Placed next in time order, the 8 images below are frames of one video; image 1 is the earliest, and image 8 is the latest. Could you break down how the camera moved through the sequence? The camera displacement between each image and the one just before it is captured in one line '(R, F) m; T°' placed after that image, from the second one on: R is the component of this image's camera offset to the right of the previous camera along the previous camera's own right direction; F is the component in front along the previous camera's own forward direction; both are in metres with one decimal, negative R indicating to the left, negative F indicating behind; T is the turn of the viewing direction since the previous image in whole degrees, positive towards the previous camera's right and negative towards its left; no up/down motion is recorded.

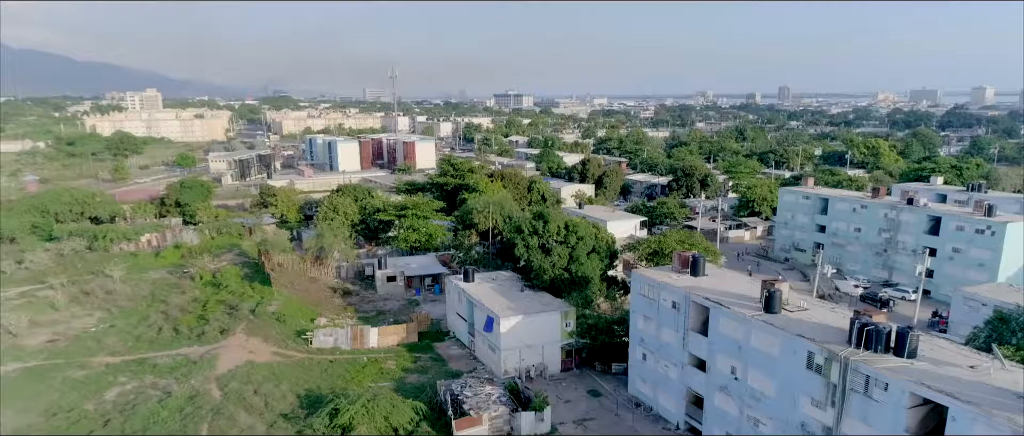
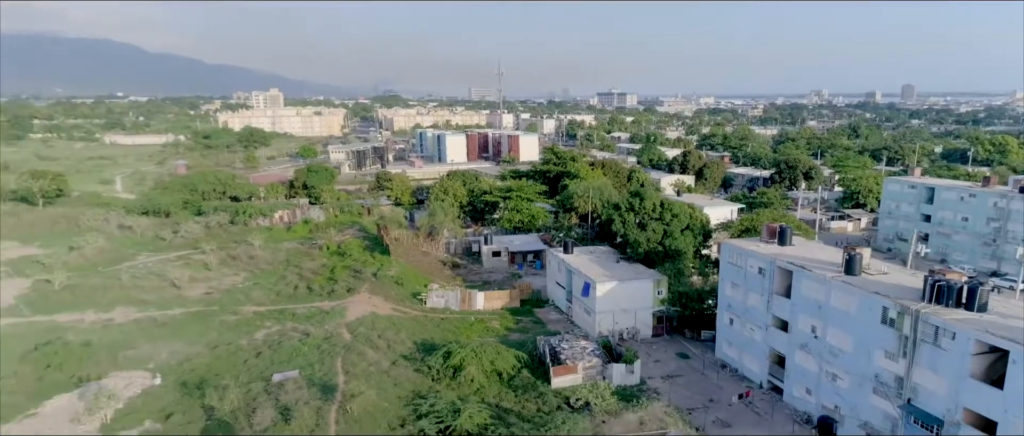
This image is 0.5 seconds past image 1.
(+0.2, -2.3) m; -8°
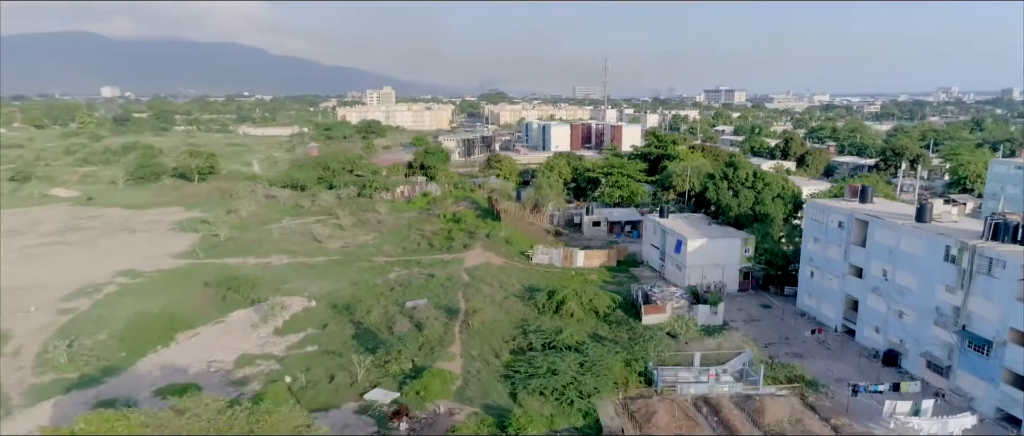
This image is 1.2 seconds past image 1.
(+0.1, -3.5) m; -8°
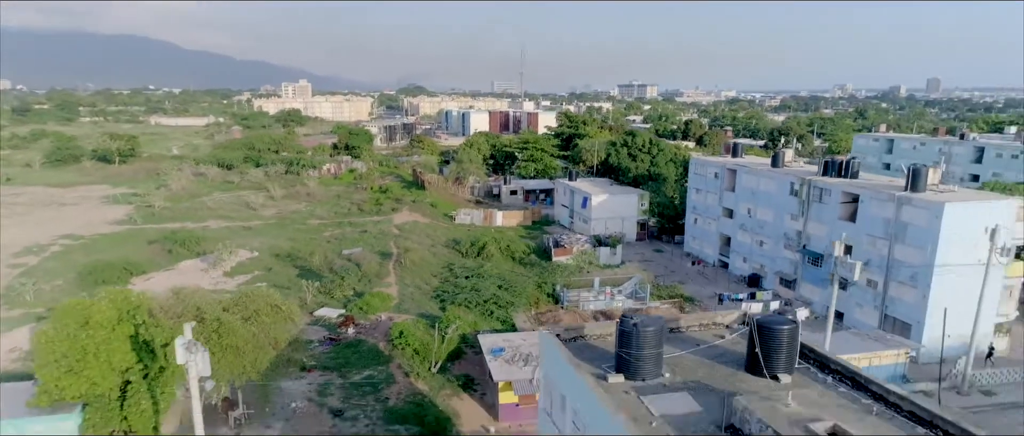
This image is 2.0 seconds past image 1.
(-0.2, -3.5) m; +6°
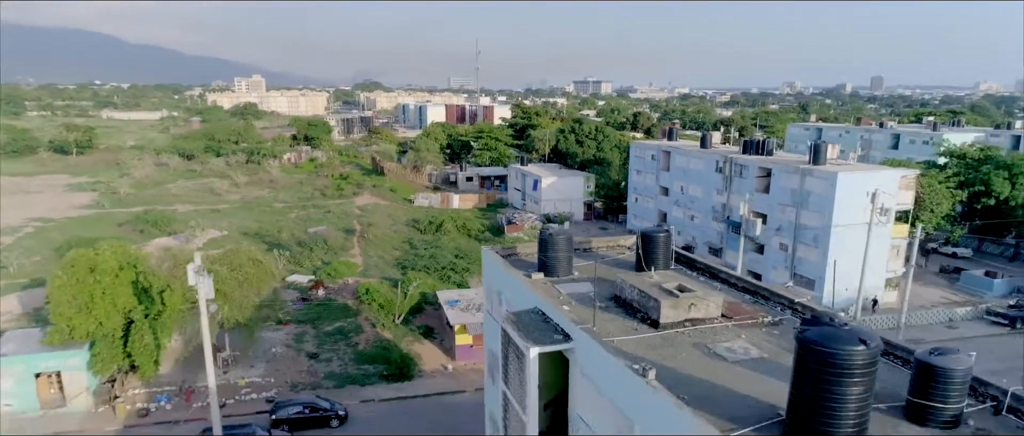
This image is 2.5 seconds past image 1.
(+0.1, -2.4) m; +3°
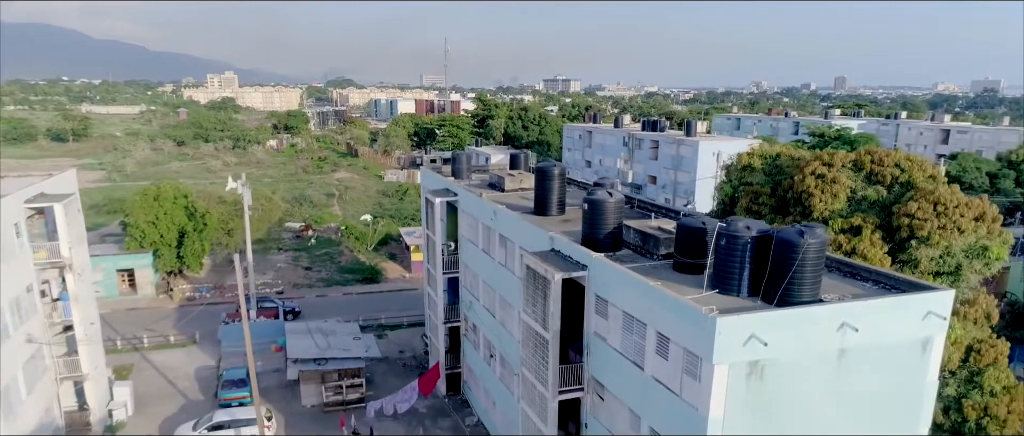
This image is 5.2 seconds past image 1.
(+1.1, -7.0) m; +2°
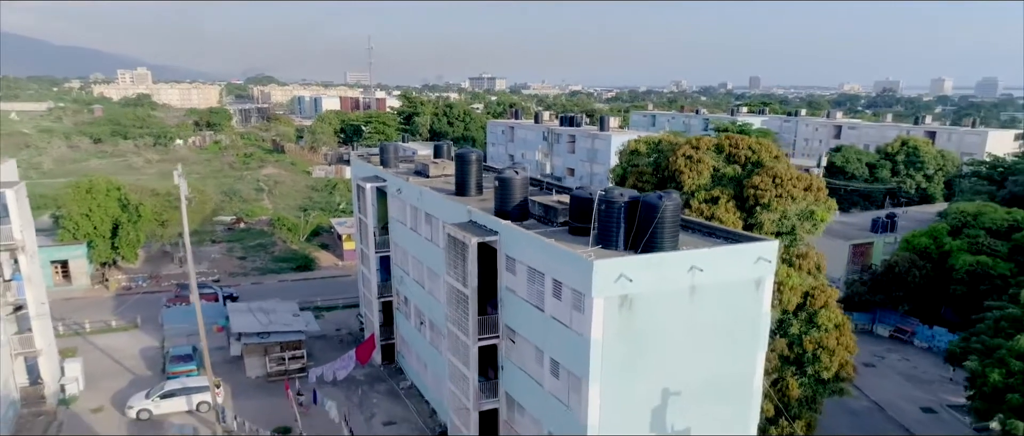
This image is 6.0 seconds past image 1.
(0.0, -1.7) m; +6°
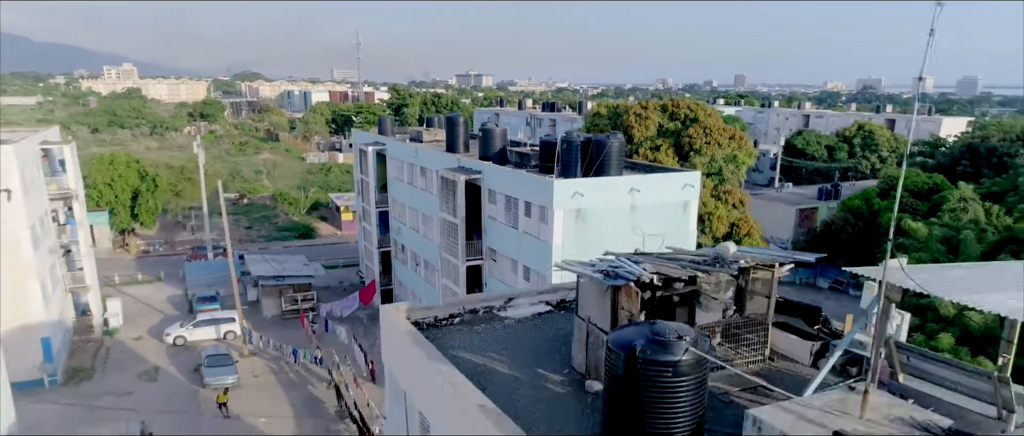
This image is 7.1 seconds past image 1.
(+0.1, -2.4) m; +1°
